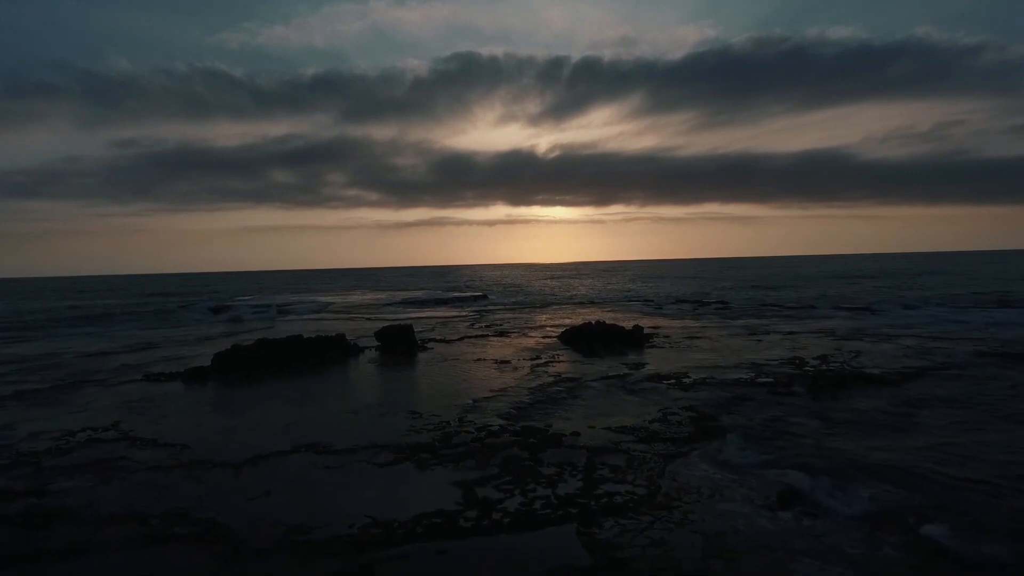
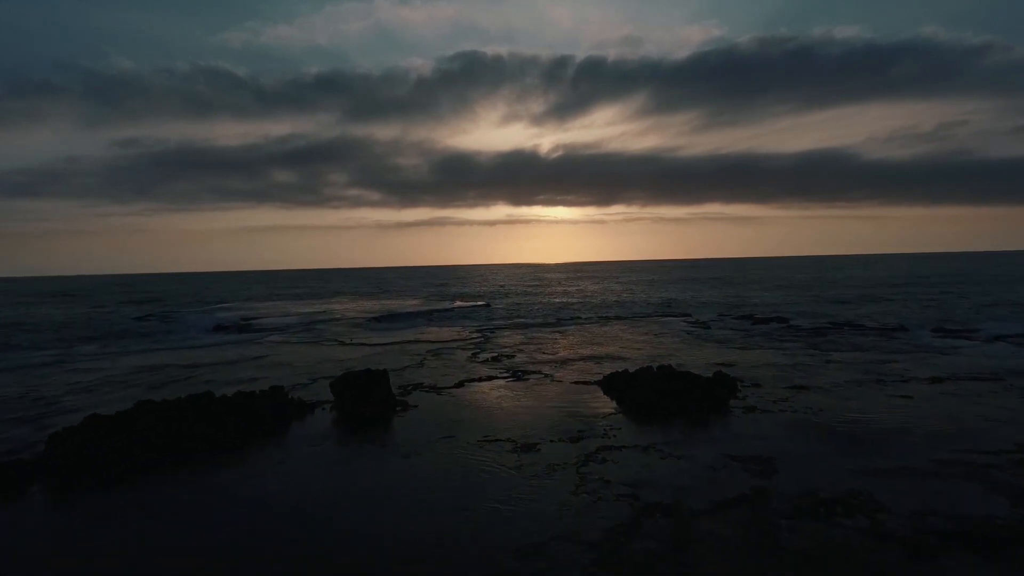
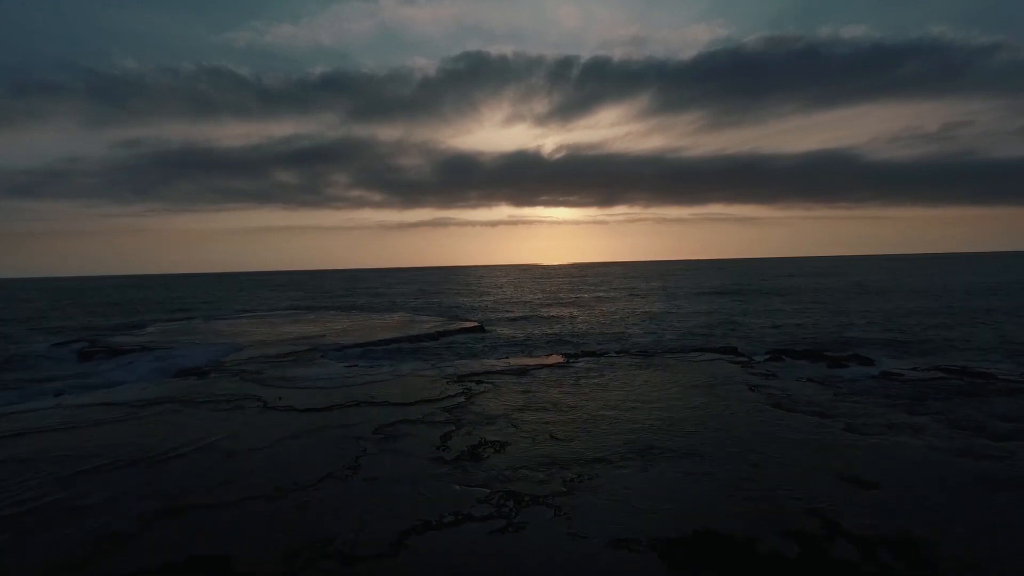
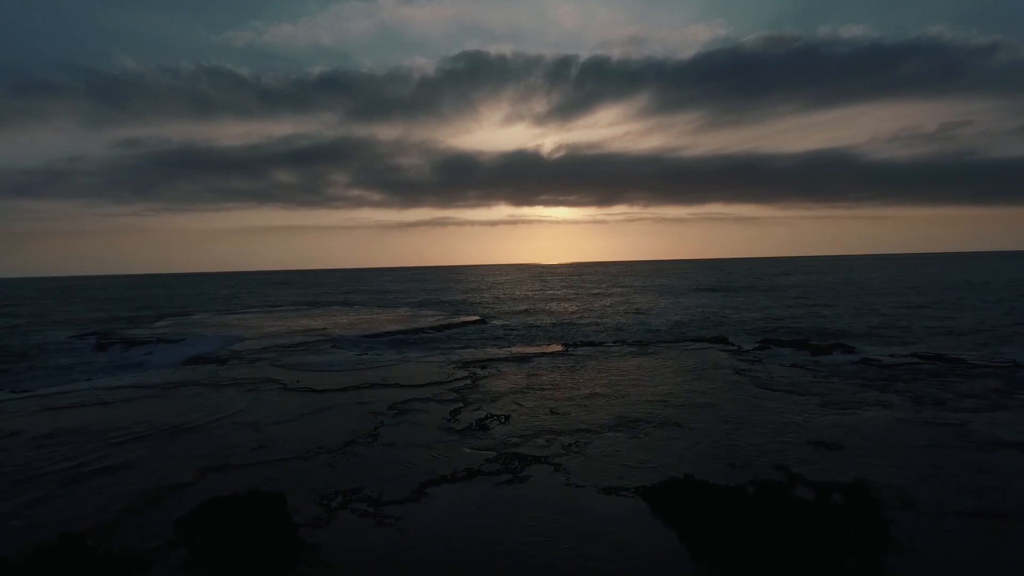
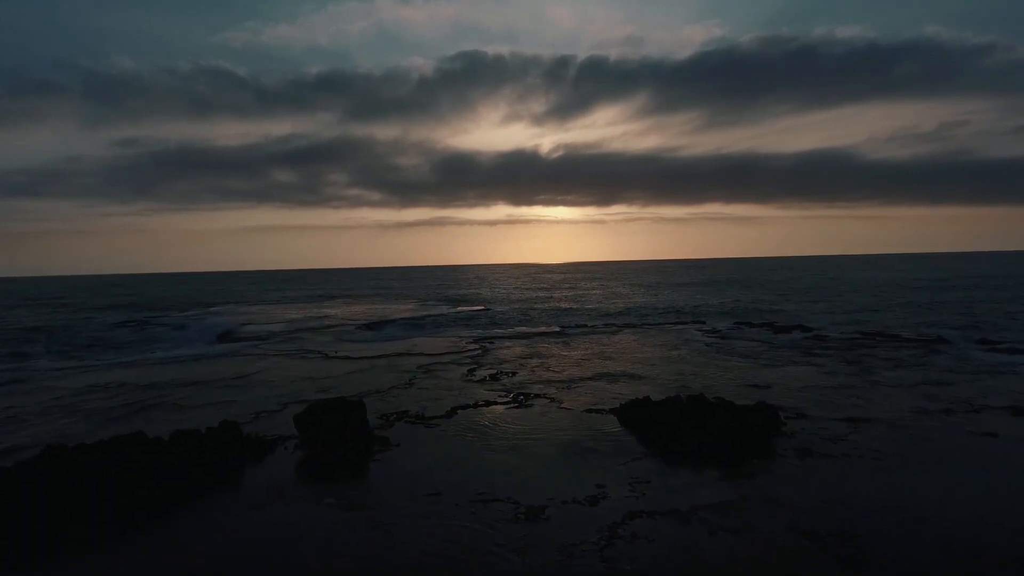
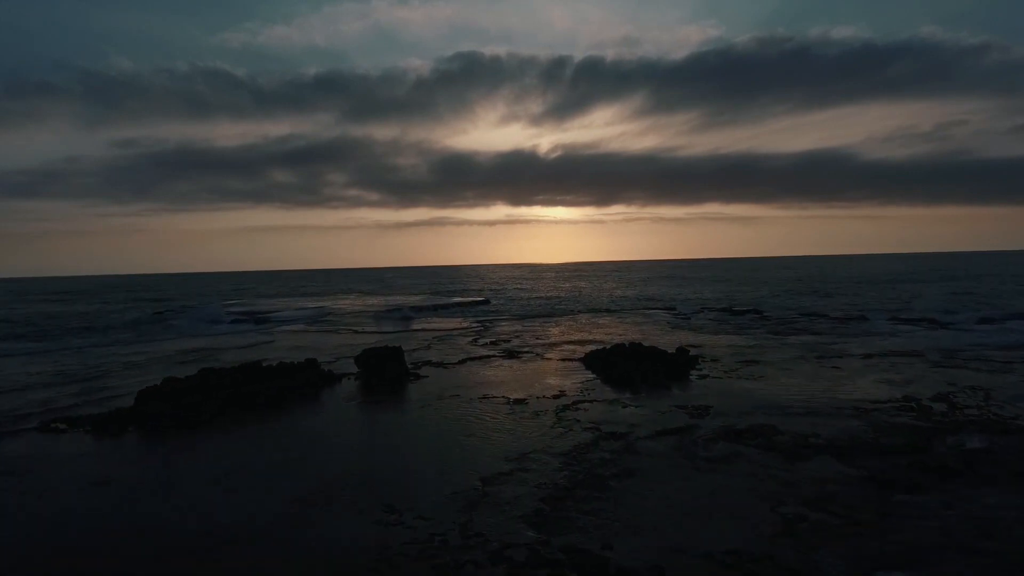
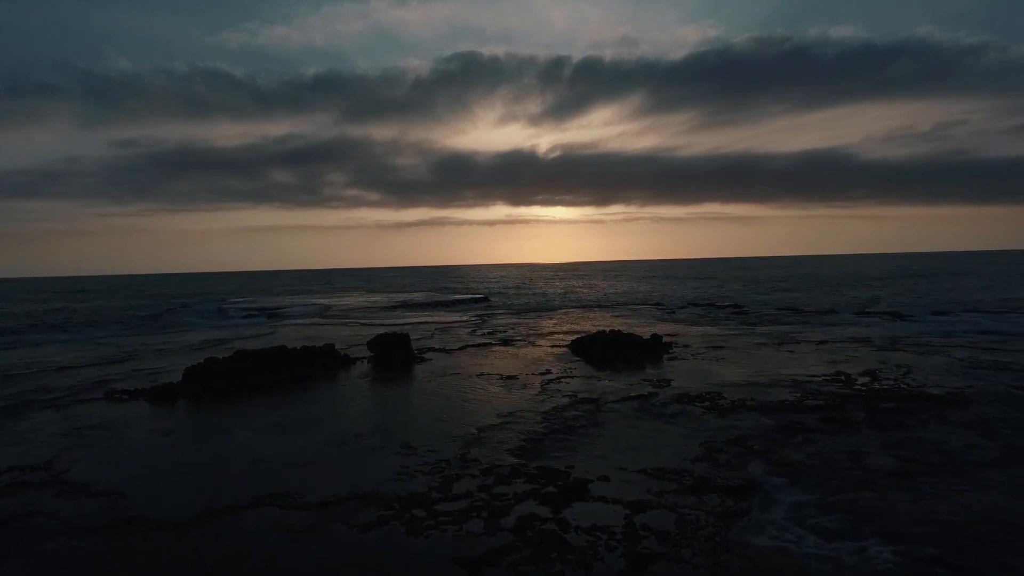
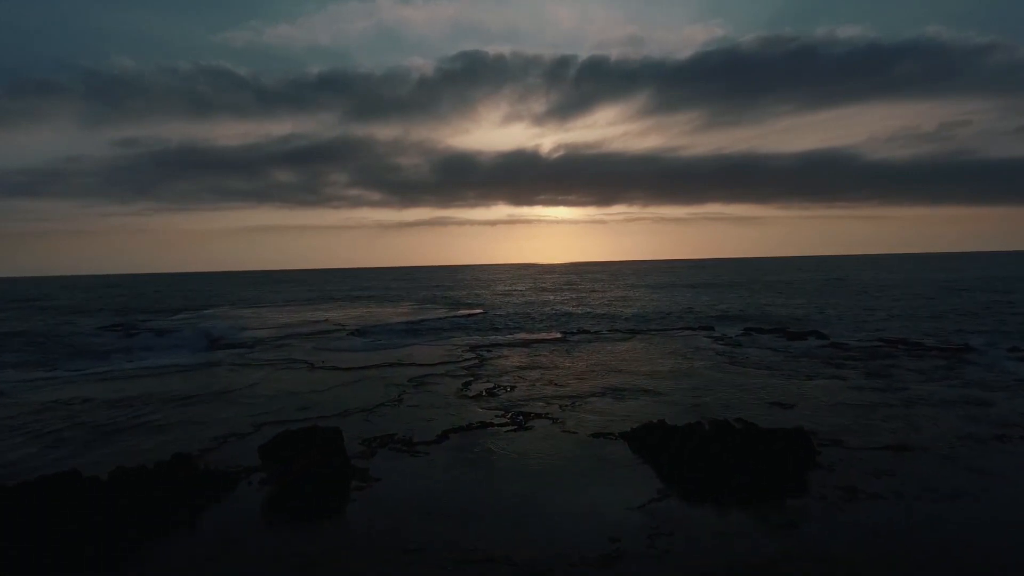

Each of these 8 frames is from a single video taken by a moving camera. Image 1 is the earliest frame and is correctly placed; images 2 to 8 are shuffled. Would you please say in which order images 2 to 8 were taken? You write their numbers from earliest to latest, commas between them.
7, 6, 2, 5, 8, 4, 3
